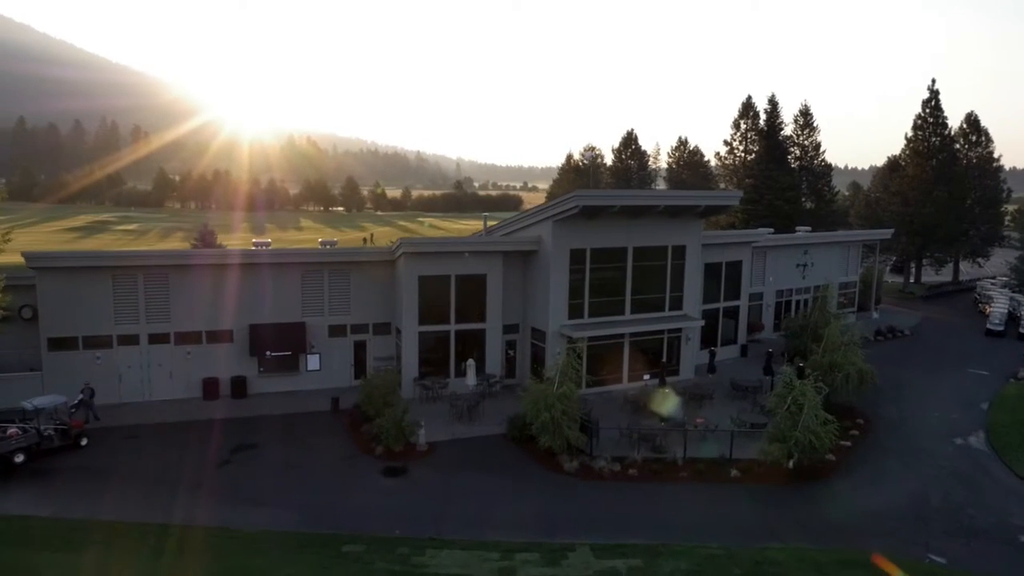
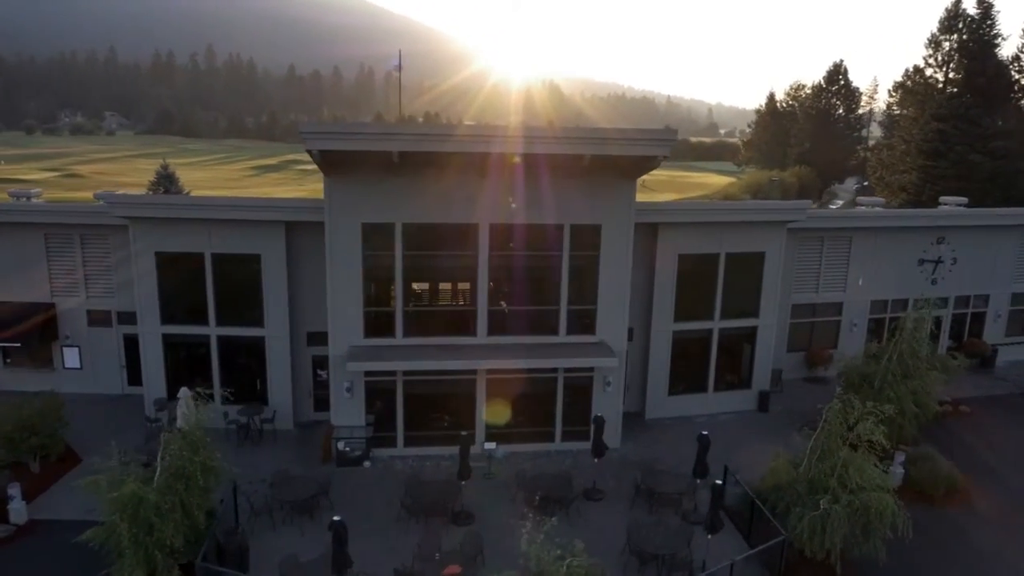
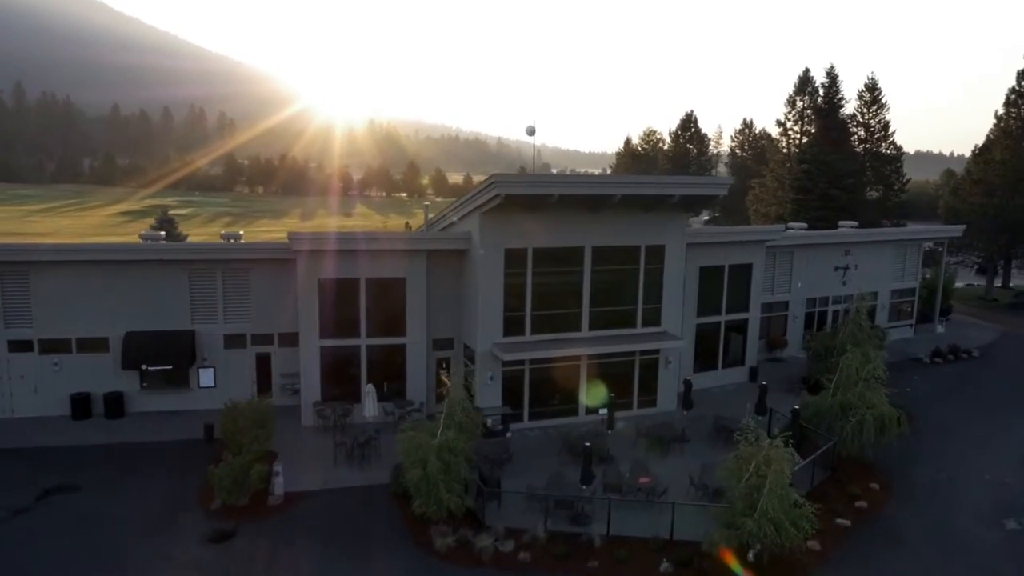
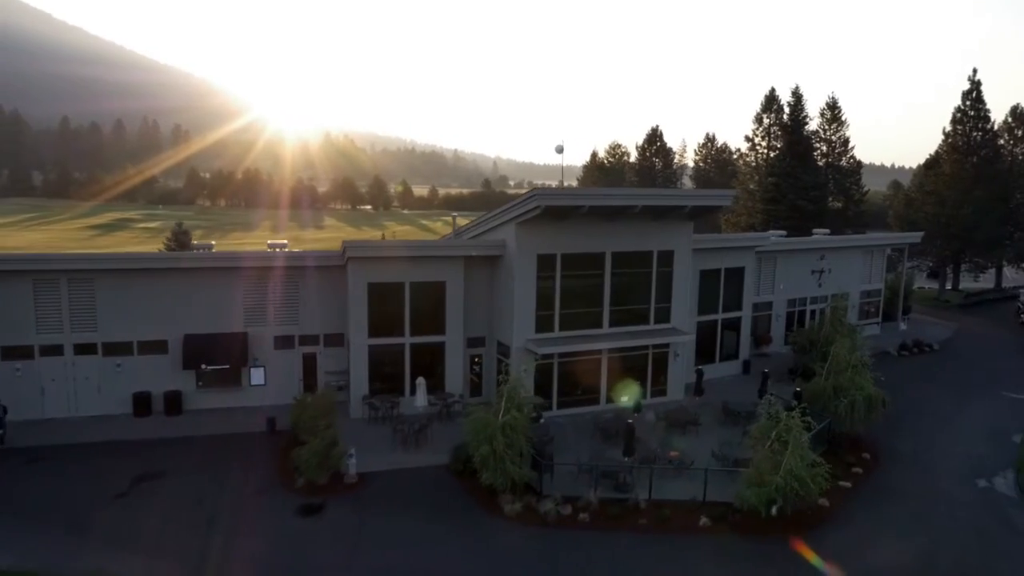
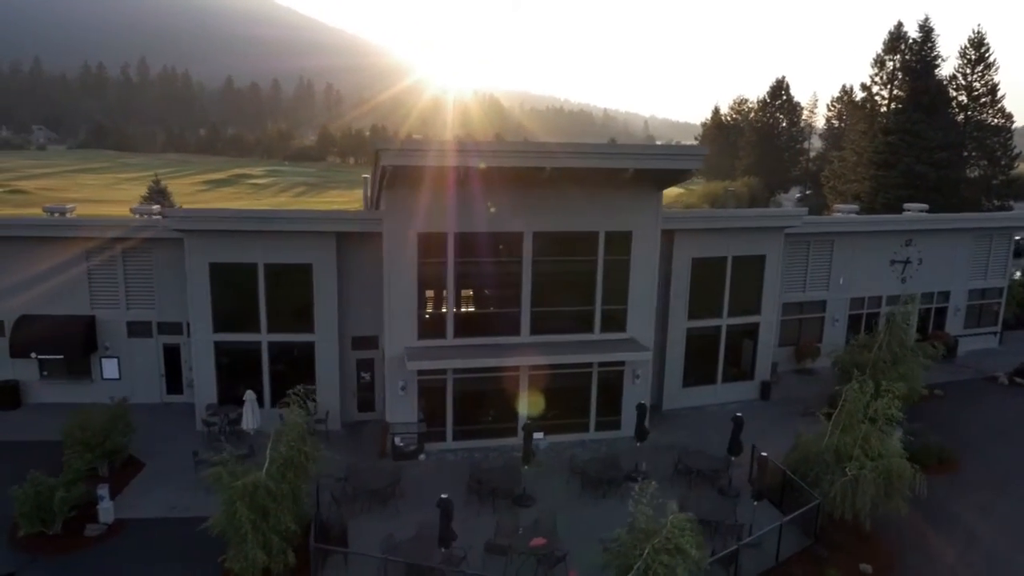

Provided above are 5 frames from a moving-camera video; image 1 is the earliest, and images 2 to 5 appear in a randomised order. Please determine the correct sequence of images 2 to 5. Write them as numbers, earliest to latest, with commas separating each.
4, 3, 5, 2
